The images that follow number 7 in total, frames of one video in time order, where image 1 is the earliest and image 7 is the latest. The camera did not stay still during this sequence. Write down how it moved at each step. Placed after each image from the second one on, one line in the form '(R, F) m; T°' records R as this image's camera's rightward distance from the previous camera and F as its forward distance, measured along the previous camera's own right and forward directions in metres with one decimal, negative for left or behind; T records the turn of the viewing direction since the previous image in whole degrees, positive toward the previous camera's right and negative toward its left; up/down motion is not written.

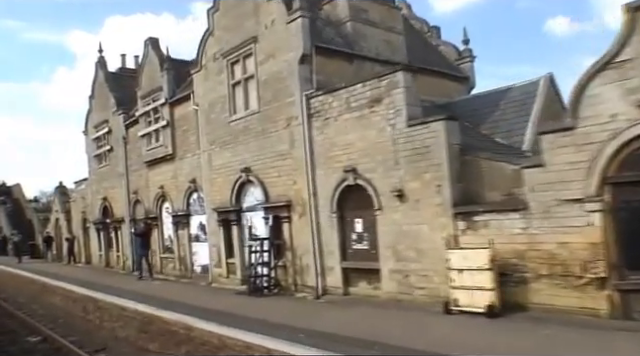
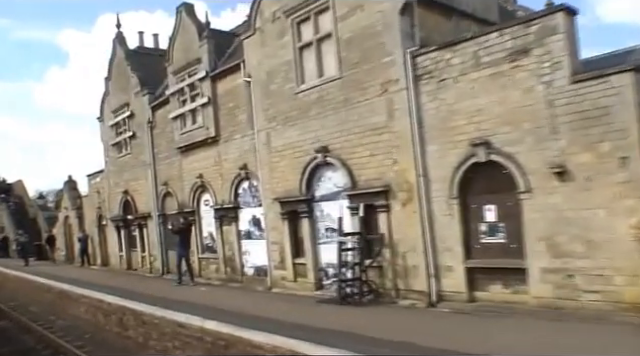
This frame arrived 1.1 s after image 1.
(-2.5, +2.9) m; +1°
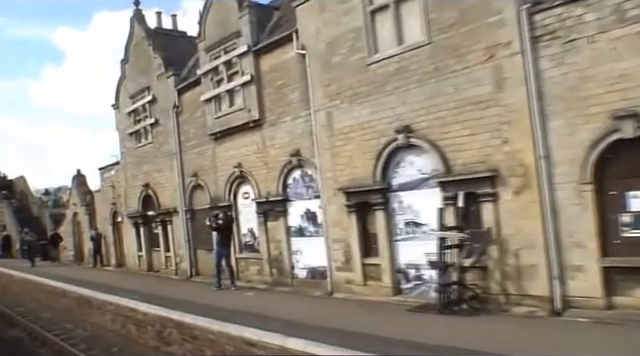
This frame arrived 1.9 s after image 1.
(-1.8, +2.0) m; +1°
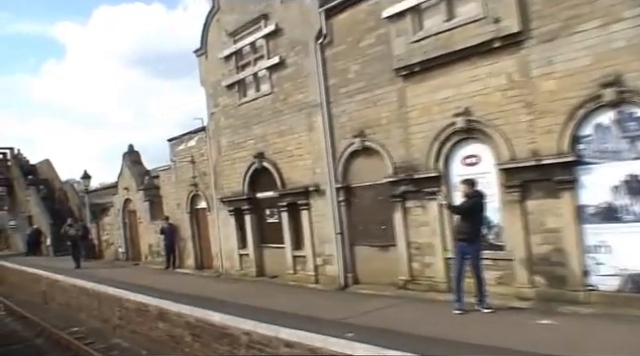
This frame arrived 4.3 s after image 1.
(-5.2, +5.8) m; +3°
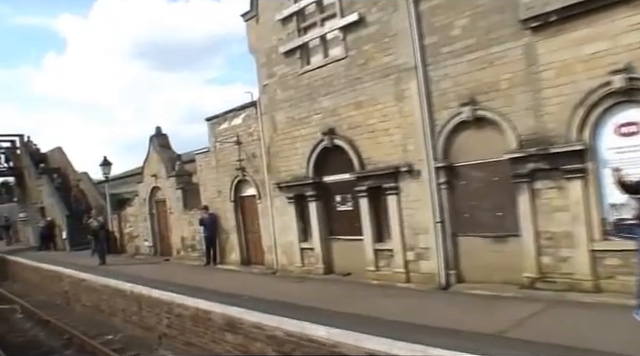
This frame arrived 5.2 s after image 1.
(-1.9, +2.0) m; +1°
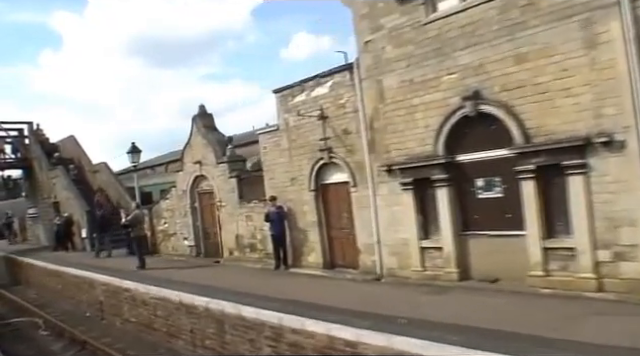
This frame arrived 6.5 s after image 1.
(-2.5, +2.8) m; +2°
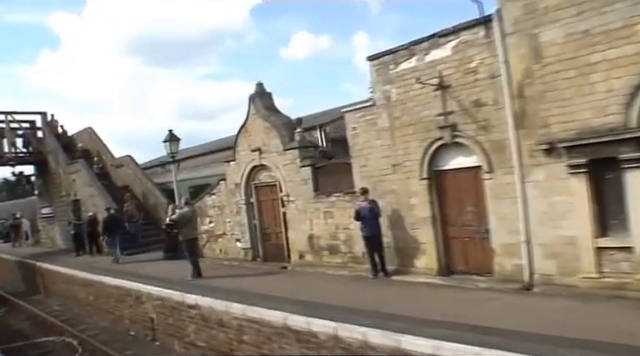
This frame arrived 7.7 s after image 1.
(-2.2, +2.3) m; +2°
